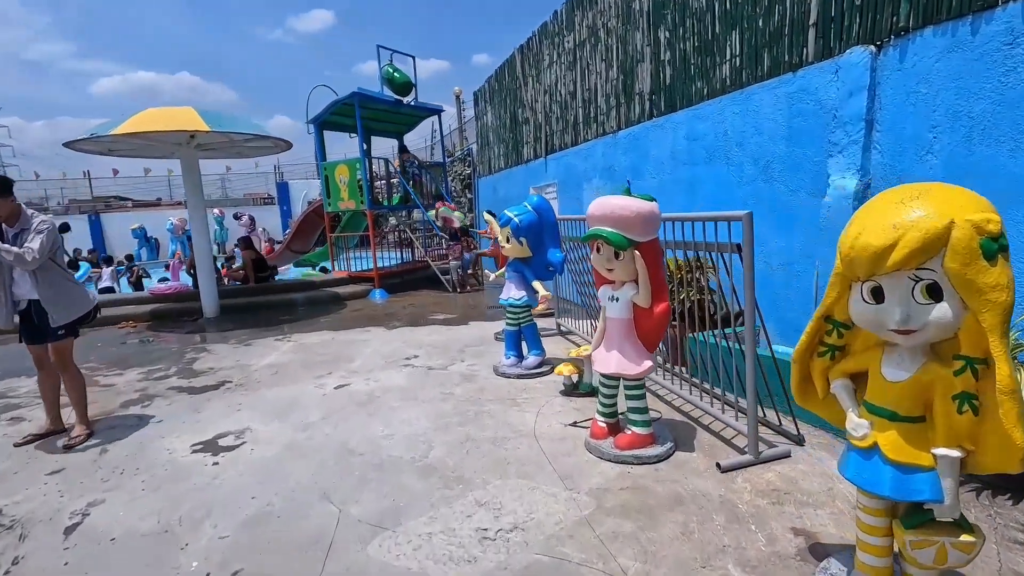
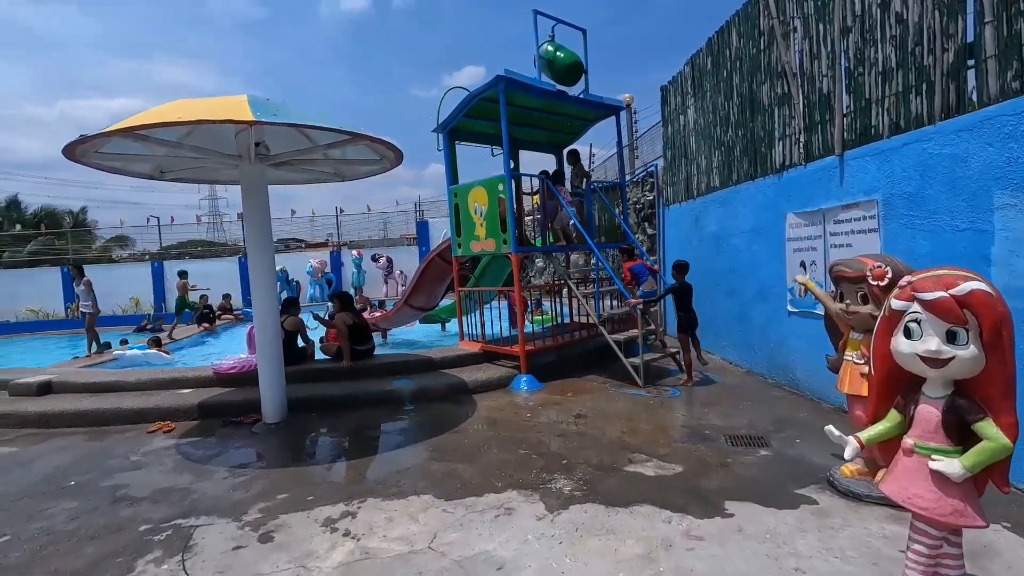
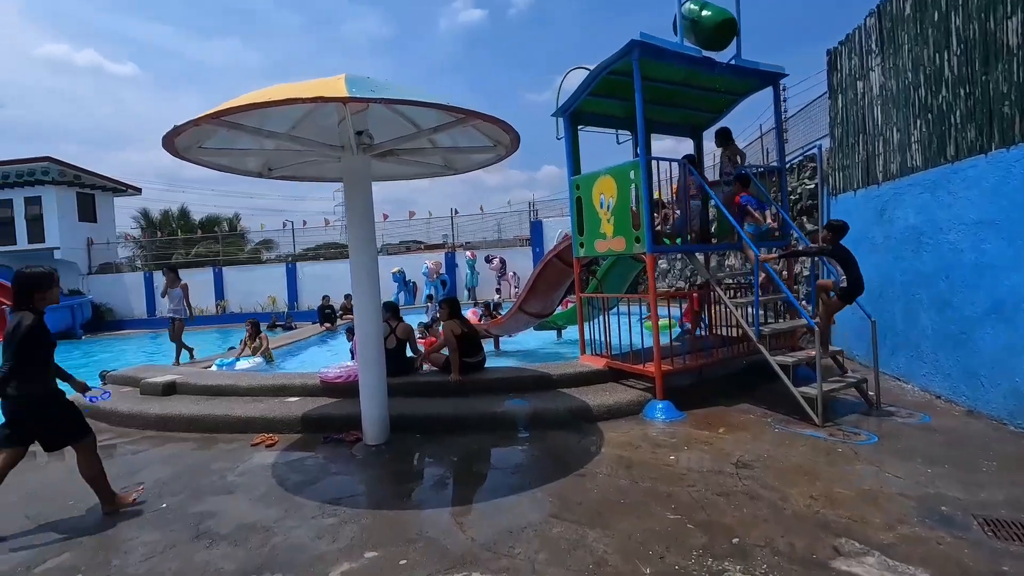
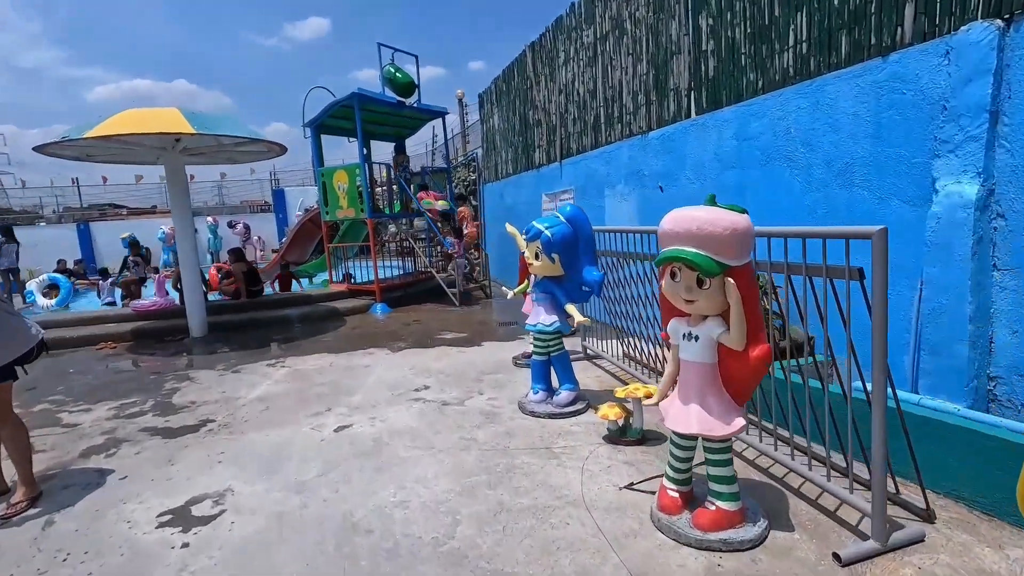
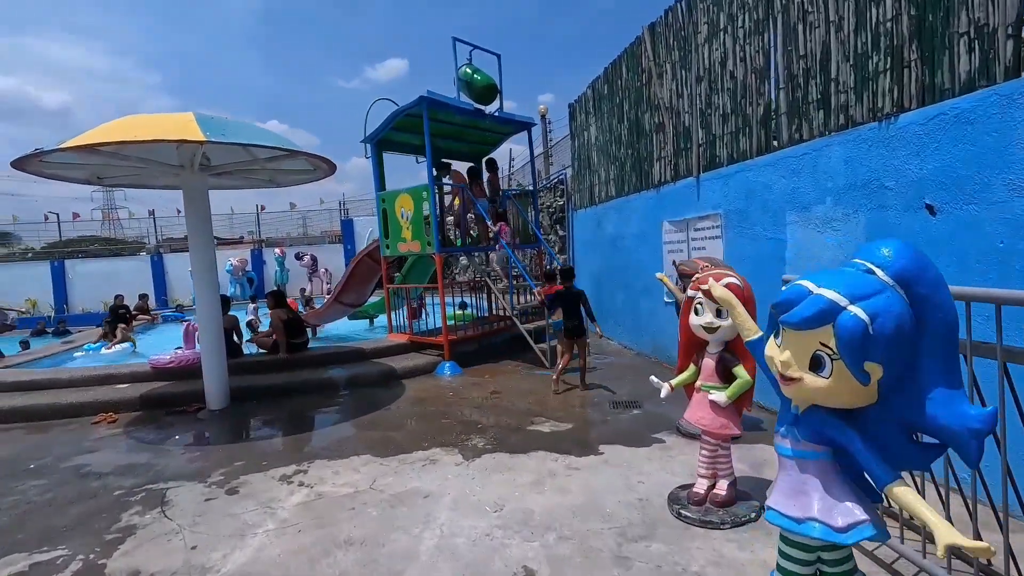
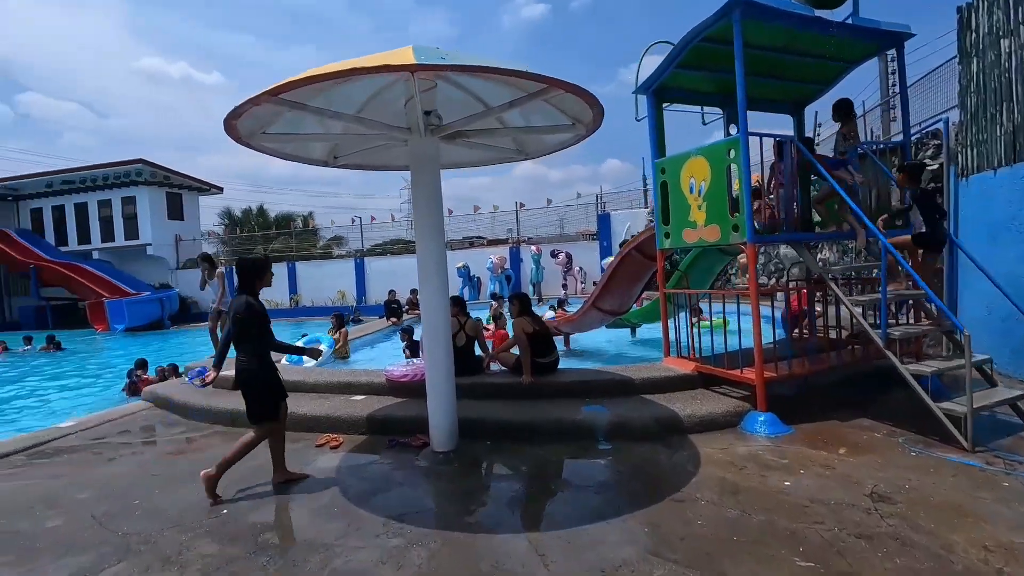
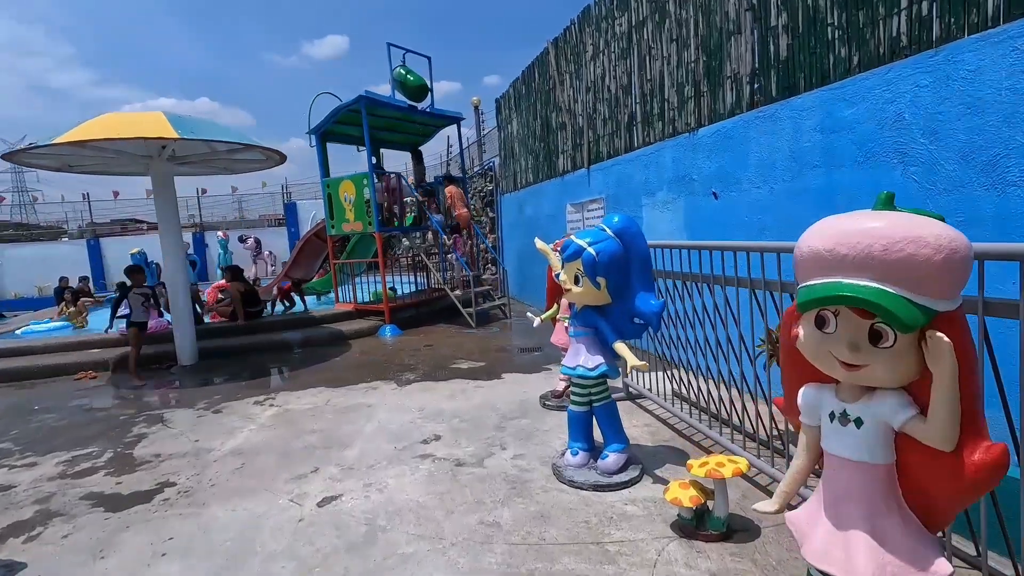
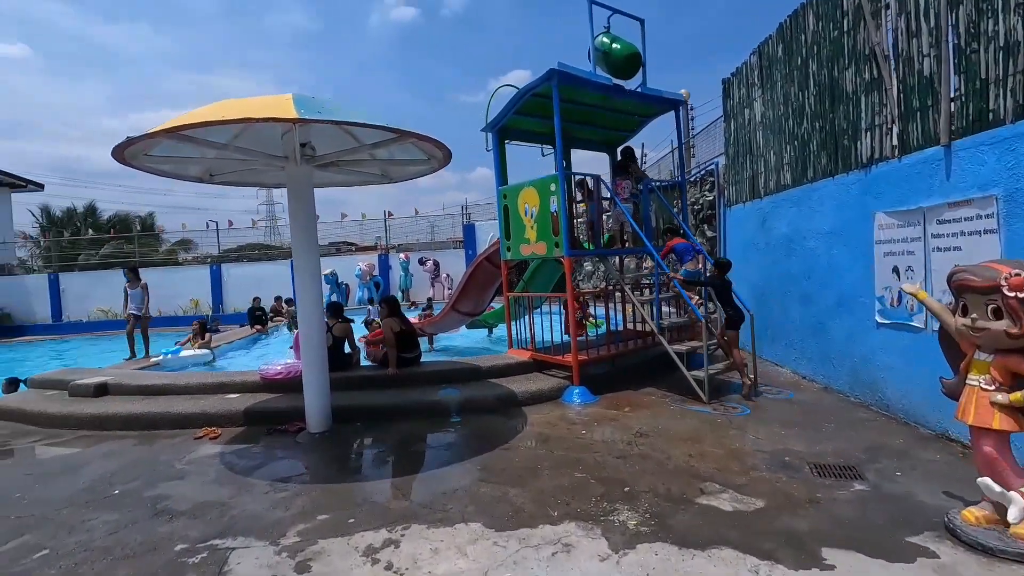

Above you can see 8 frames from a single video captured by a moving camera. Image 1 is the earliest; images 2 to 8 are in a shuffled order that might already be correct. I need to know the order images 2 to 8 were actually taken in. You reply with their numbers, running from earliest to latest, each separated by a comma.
4, 7, 5, 2, 8, 3, 6
